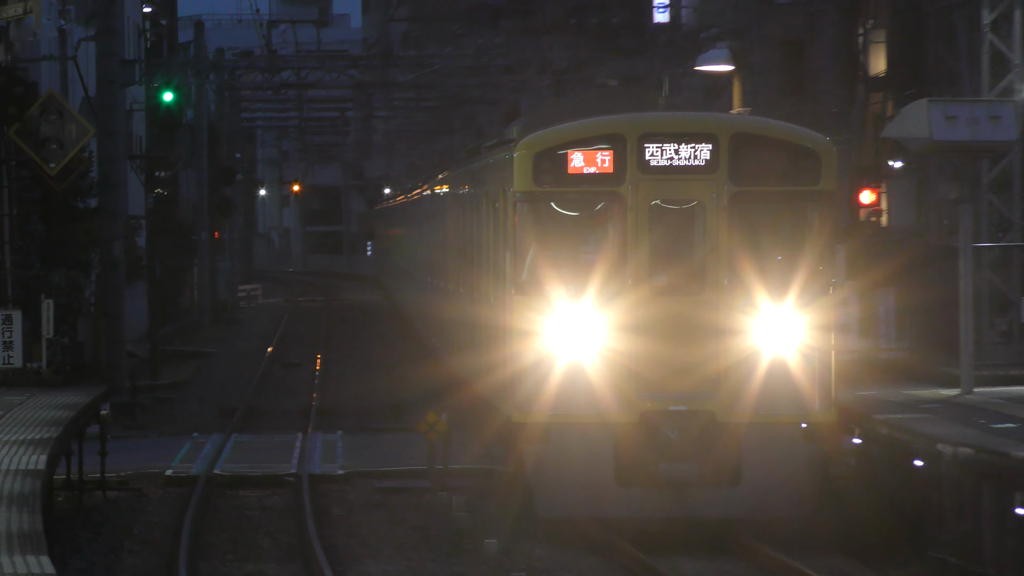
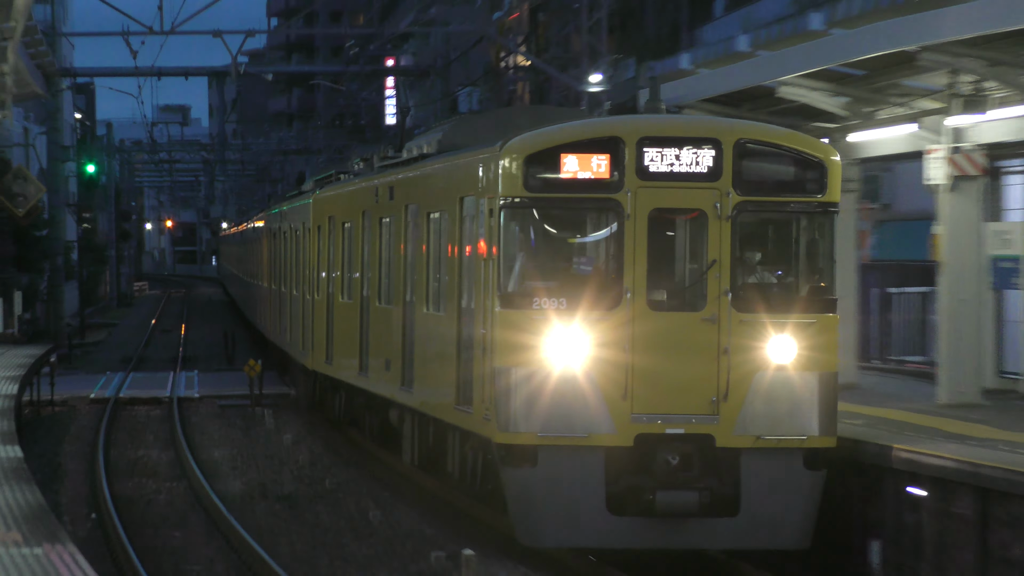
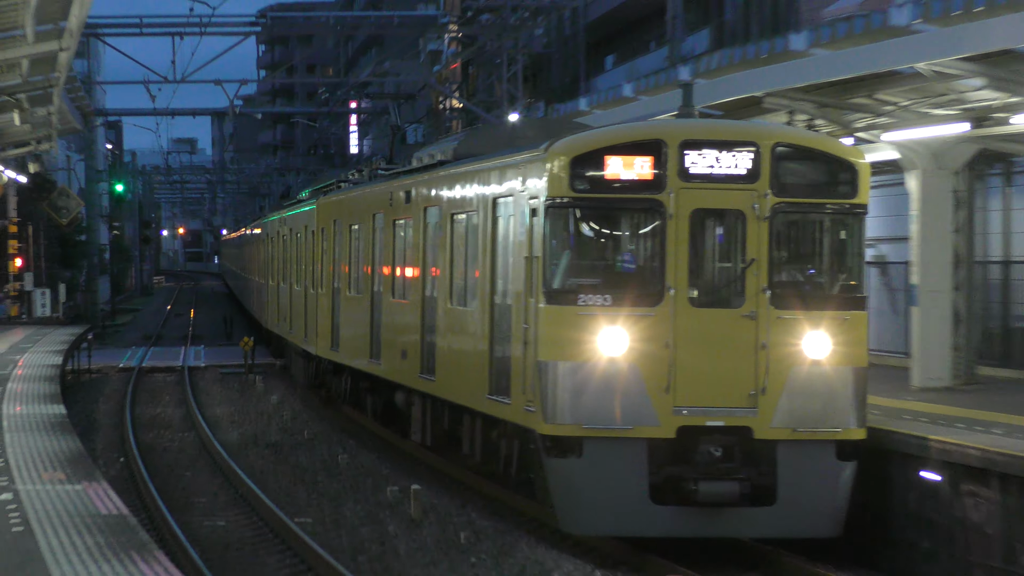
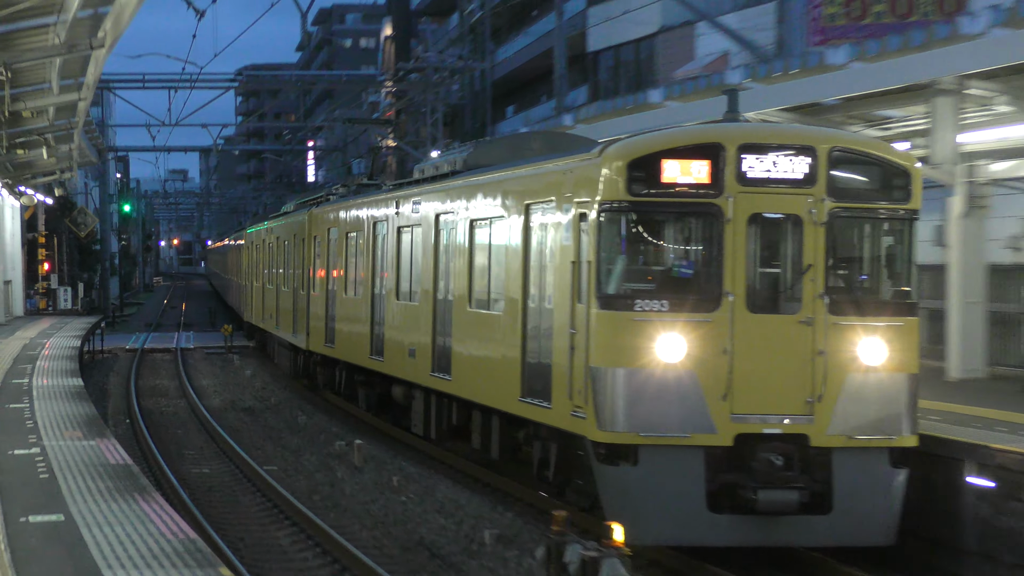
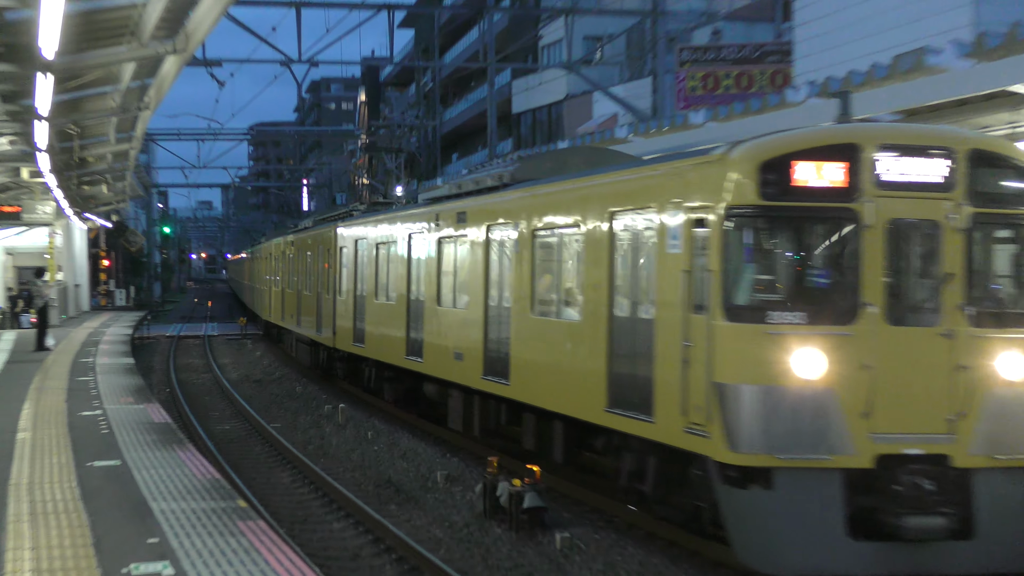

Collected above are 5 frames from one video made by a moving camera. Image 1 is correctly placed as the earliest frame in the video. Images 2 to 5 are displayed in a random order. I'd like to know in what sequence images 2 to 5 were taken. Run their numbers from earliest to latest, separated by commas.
2, 3, 4, 5
